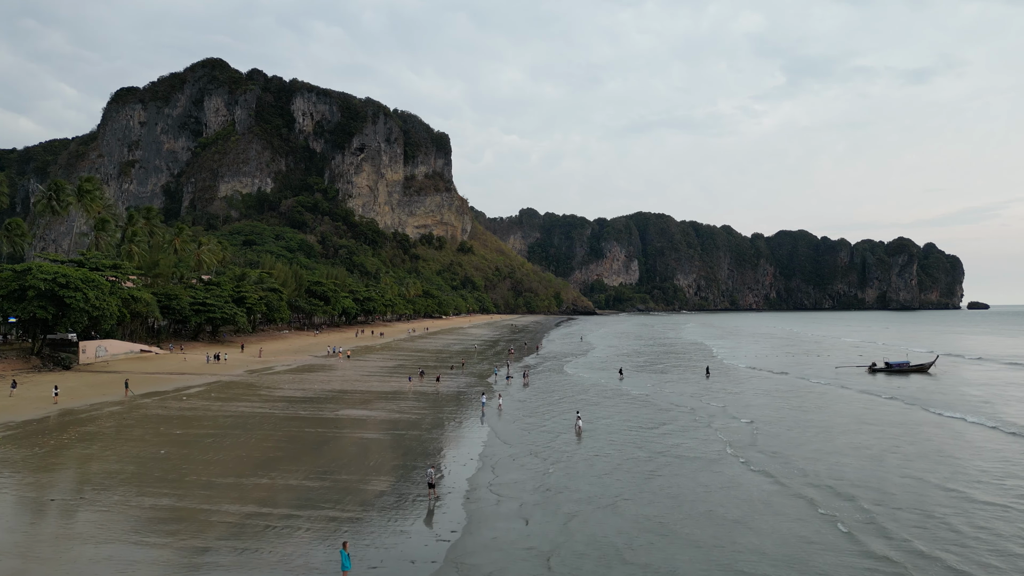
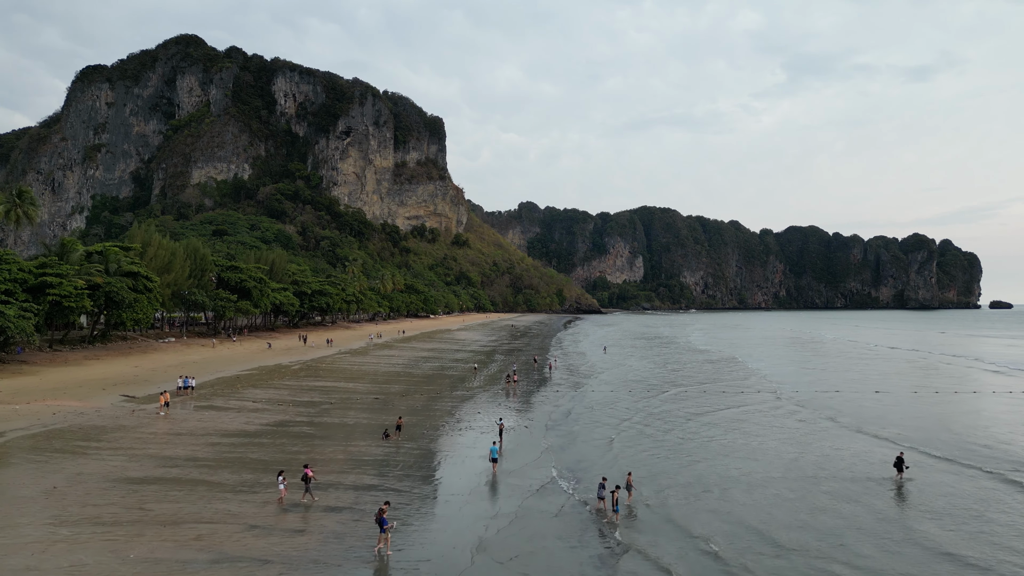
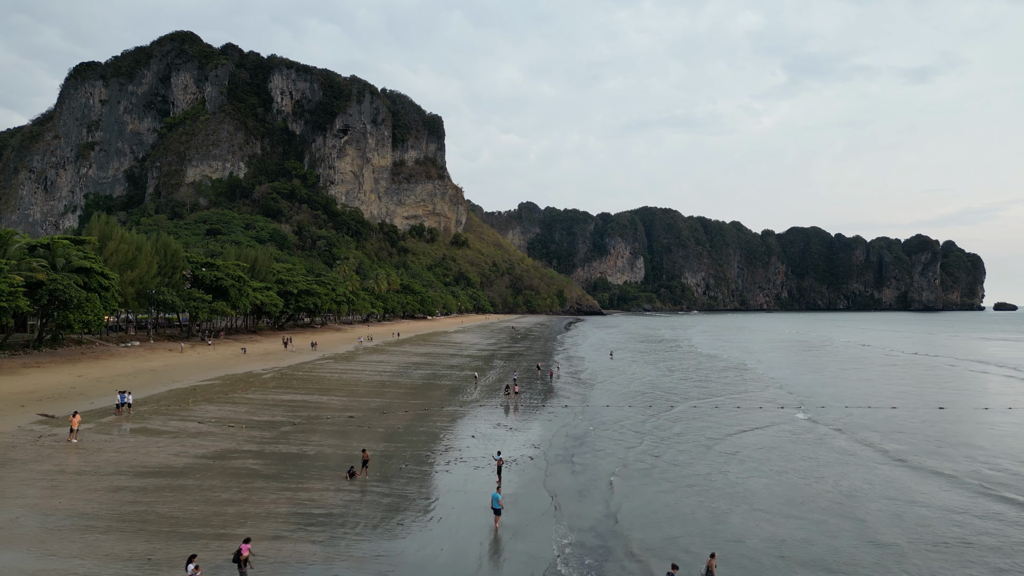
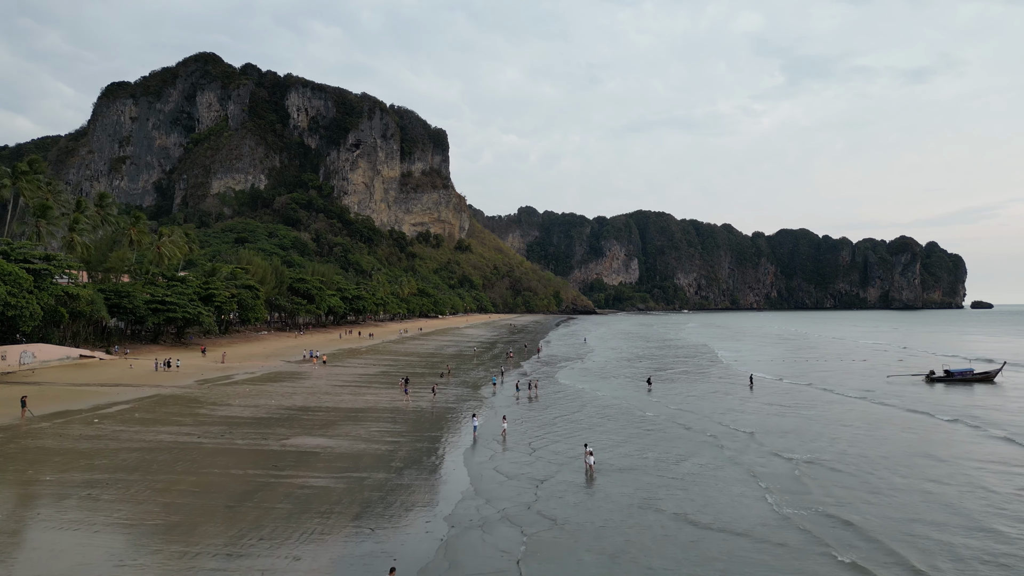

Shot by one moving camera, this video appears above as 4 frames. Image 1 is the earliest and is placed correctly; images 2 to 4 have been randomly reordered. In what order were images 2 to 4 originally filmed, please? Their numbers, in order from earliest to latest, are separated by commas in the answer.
4, 2, 3
